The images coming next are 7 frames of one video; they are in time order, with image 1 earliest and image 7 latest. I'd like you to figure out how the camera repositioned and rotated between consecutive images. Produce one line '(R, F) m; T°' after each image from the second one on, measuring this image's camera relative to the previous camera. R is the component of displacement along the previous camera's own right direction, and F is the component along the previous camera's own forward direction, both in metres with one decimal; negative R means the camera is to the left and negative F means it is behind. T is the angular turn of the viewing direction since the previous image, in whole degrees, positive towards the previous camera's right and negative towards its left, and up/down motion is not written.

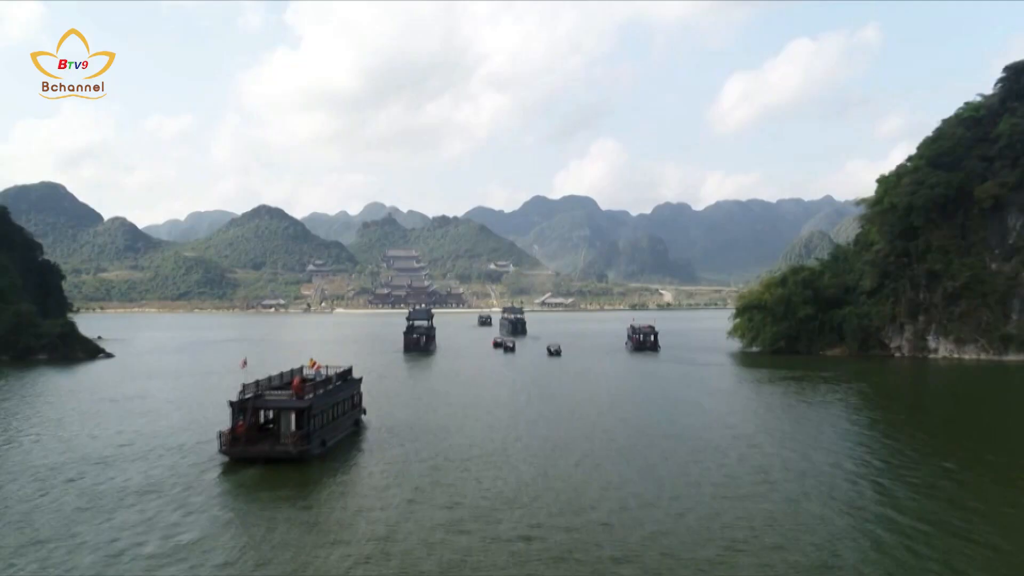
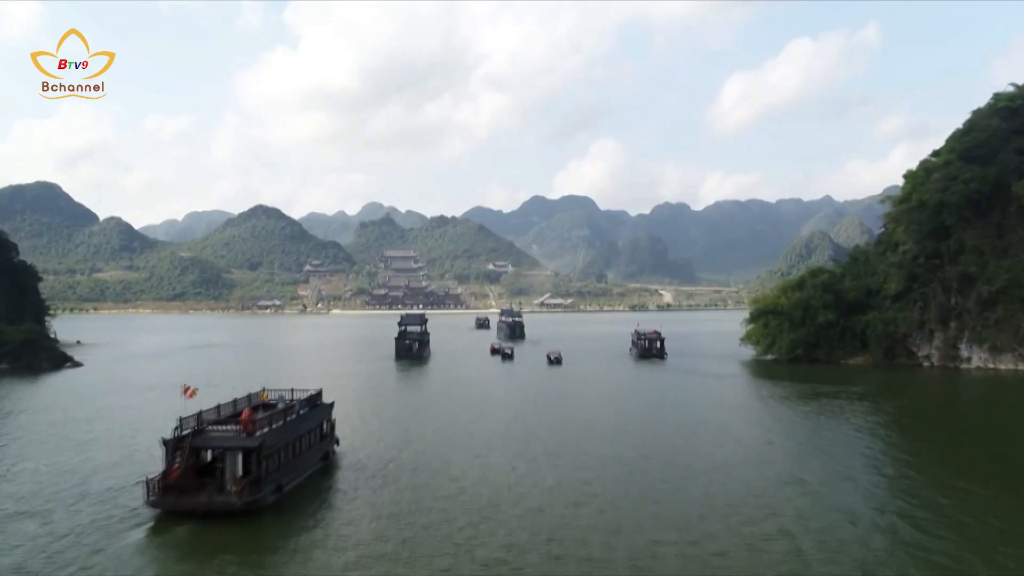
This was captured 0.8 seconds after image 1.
(0.0, +3.0) m; 0°
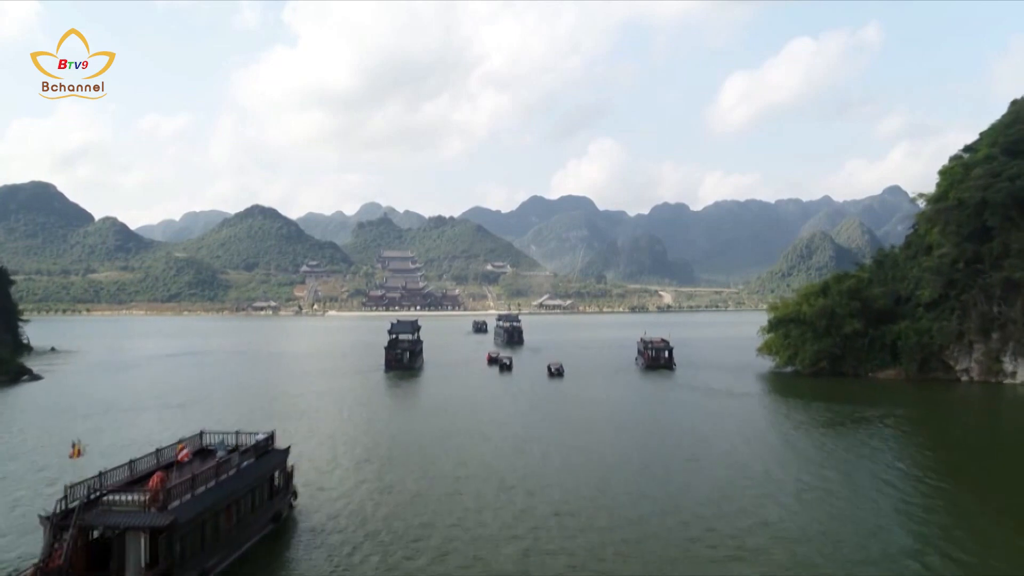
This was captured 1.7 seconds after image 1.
(0.0, +3.4) m; 0°
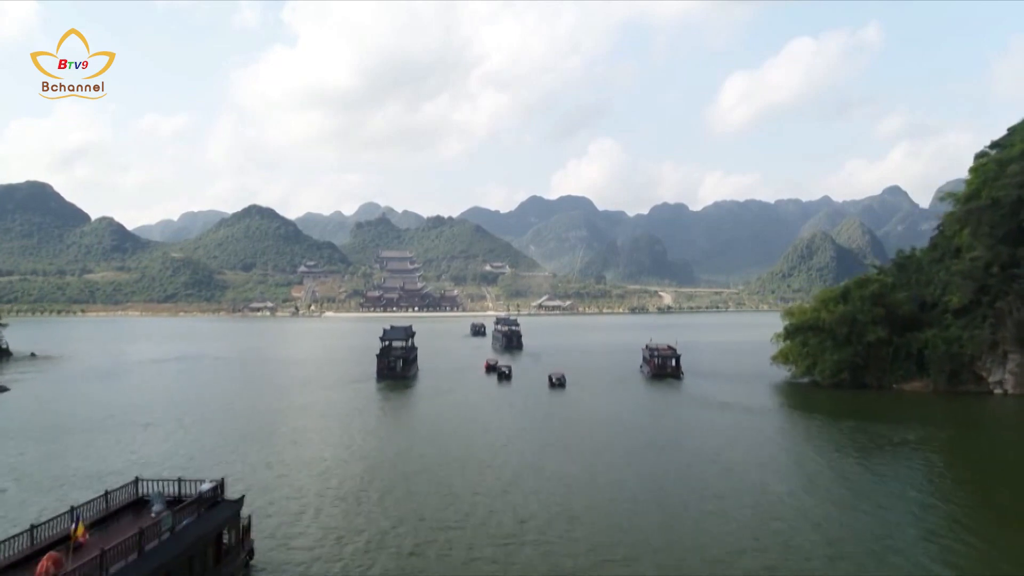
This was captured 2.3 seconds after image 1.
(0.0, +2.4) m; 0°
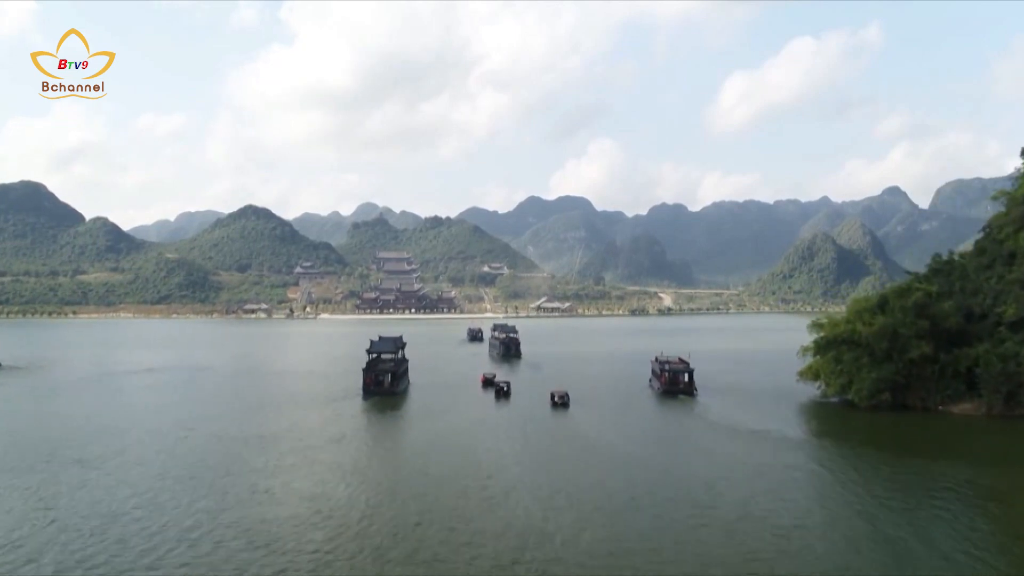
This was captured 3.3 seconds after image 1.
(0.0, +3.8) m; 0°
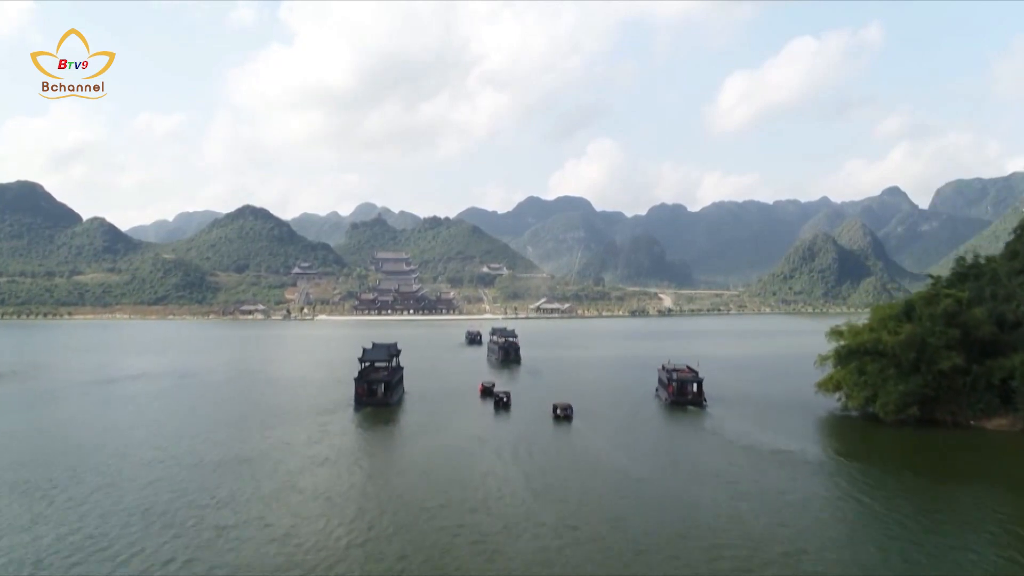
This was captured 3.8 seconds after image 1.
(-0.1, +2.1) m; 0°
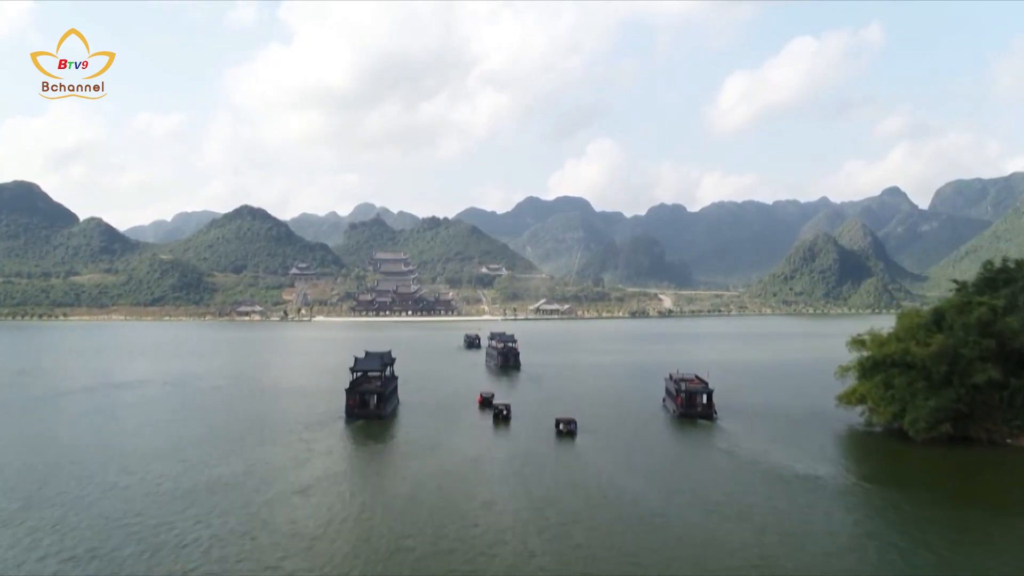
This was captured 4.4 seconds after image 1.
(-0.1, +2.1) m; 0°
